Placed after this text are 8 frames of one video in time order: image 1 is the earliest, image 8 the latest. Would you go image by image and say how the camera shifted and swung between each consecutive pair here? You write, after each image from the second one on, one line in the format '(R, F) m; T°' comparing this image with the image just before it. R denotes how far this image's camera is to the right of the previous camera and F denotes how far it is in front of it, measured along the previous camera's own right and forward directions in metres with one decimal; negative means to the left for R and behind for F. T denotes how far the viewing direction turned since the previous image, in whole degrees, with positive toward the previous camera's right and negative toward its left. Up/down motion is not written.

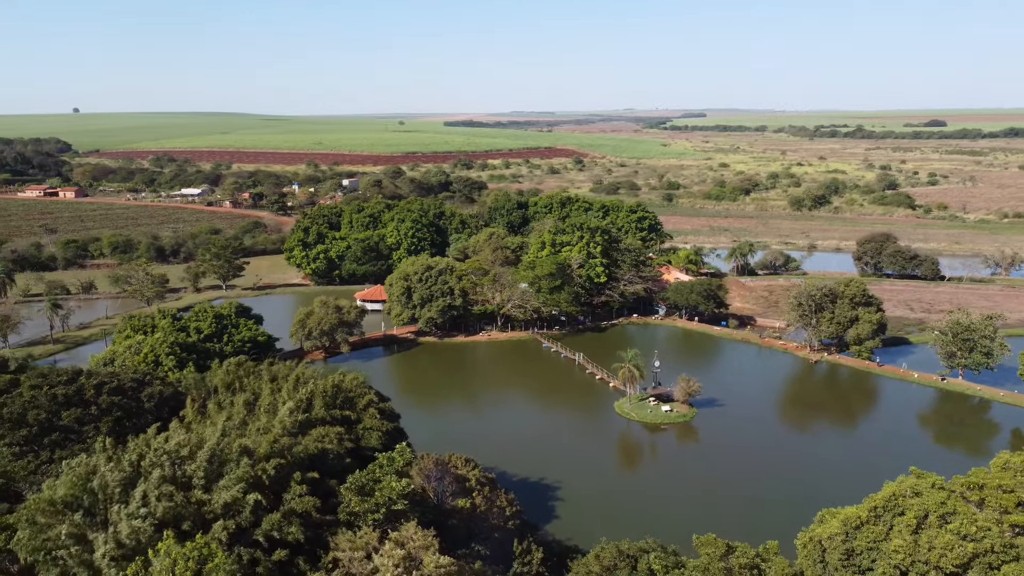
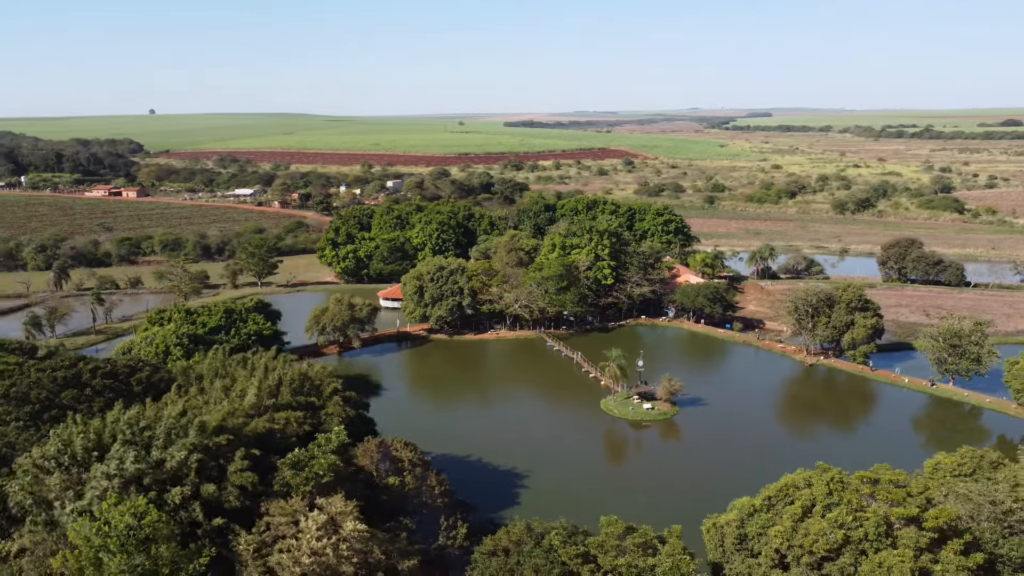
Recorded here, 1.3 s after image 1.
(+2.0, -1.1) m; -4°
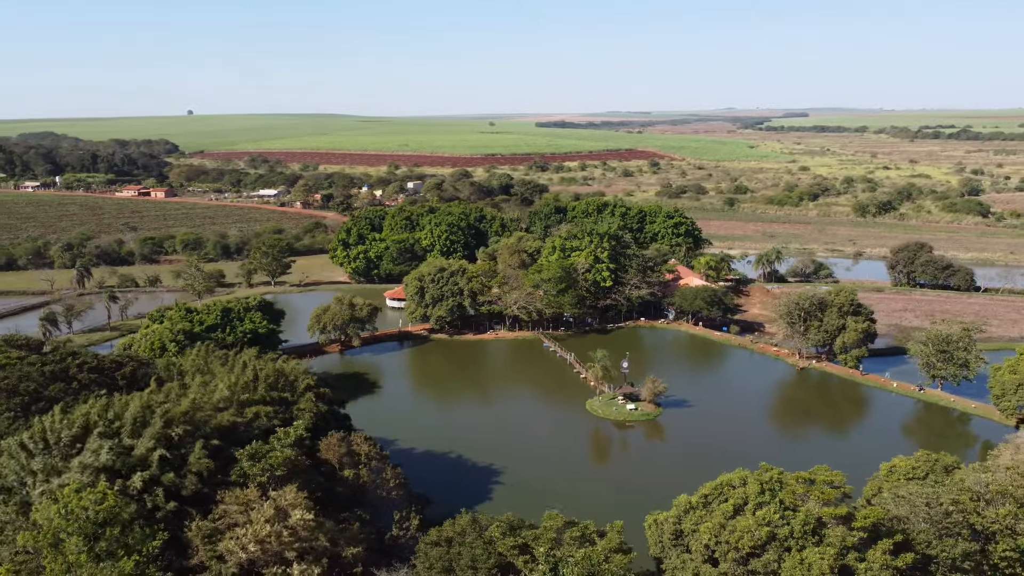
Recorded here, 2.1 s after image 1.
(+1.3, -0.5) m; -2°
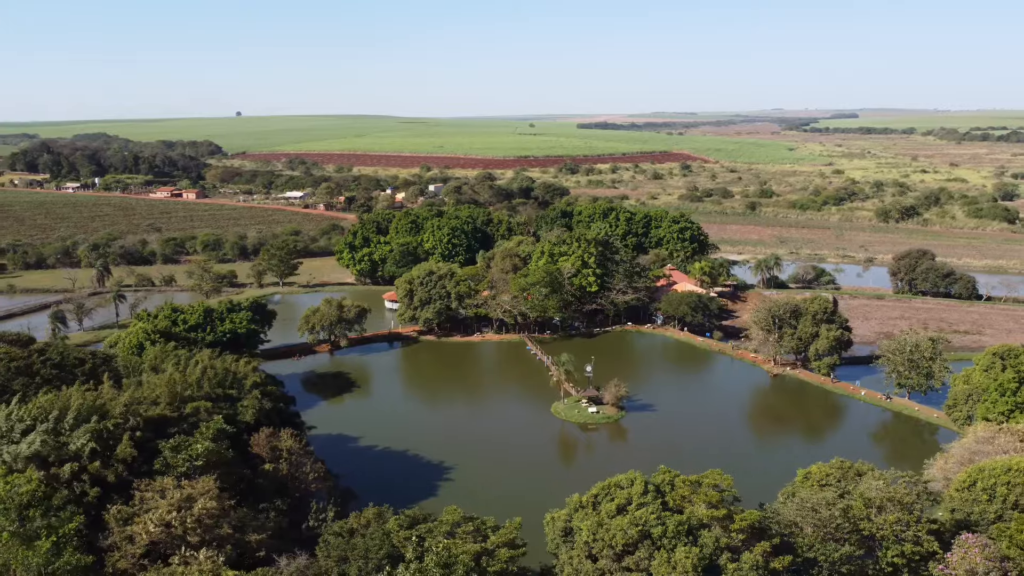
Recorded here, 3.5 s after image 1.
(+2.2, -0.7) m; -3°
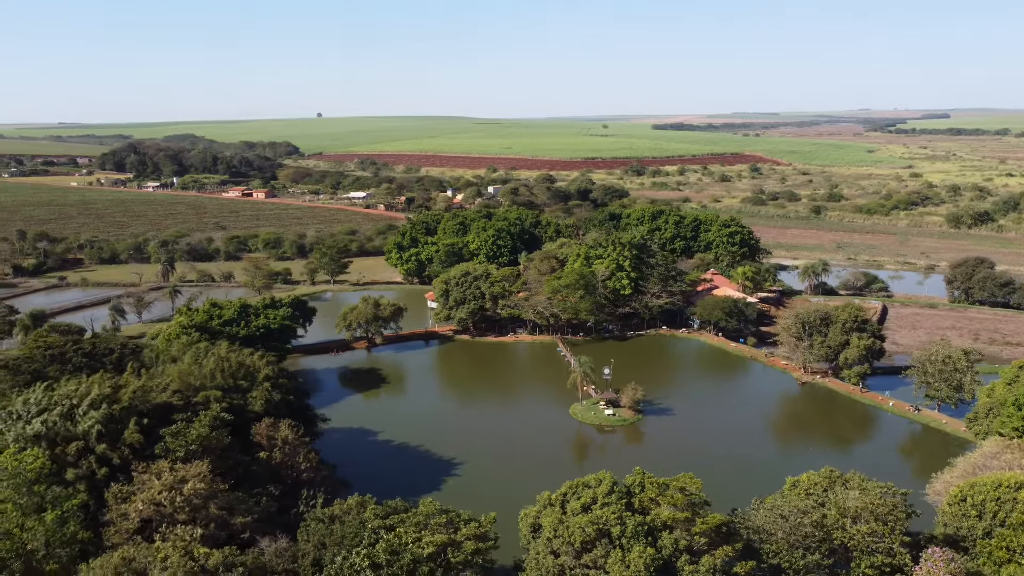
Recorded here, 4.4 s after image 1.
(+1.6, -0.4) m; -5°
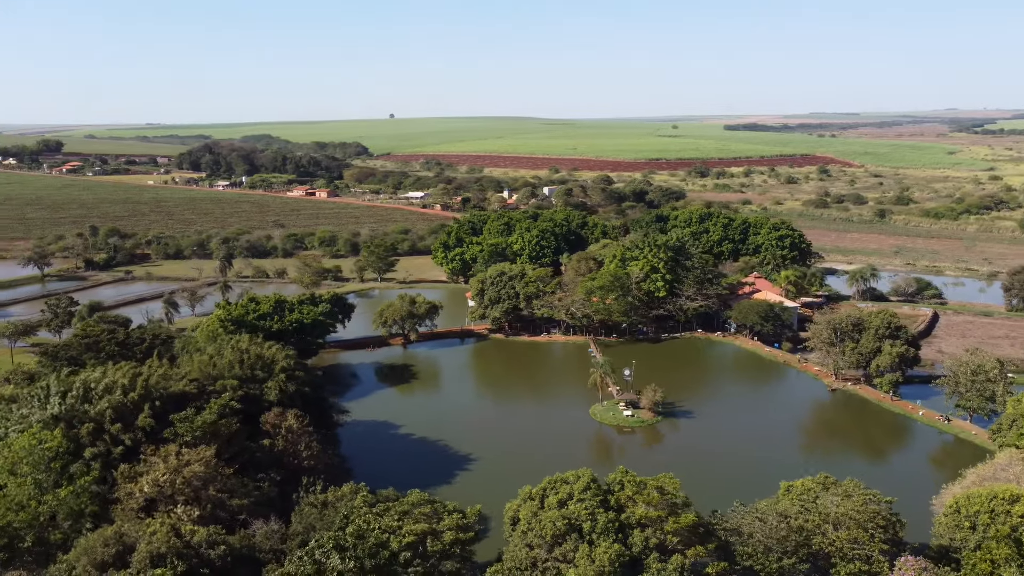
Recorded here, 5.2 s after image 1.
(+1.4, -0.3) m; -5°
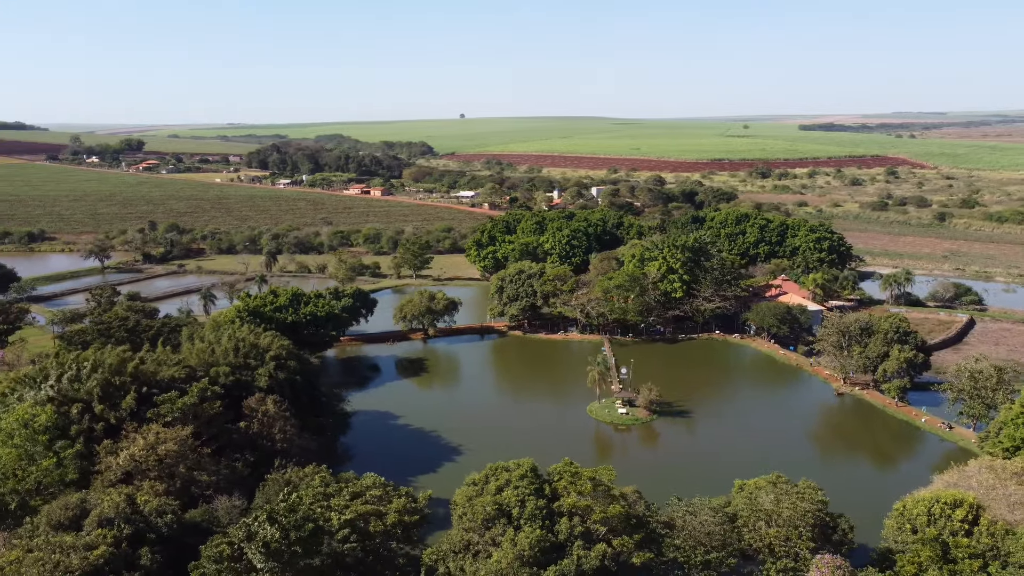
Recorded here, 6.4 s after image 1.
(+2.1, -0.5) m; -5°
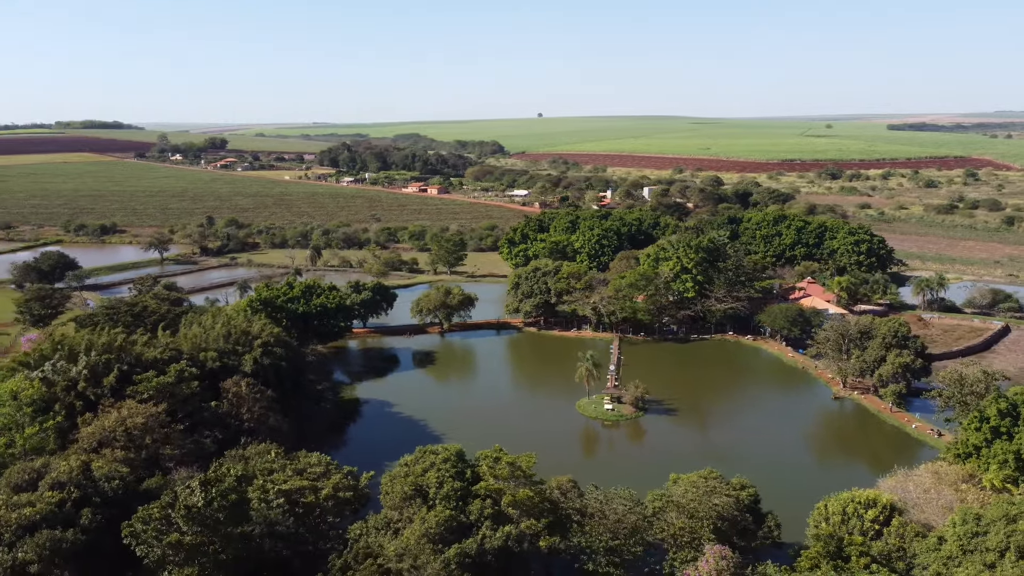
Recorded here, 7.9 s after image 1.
(+2.6, -0.6) m; -5°
